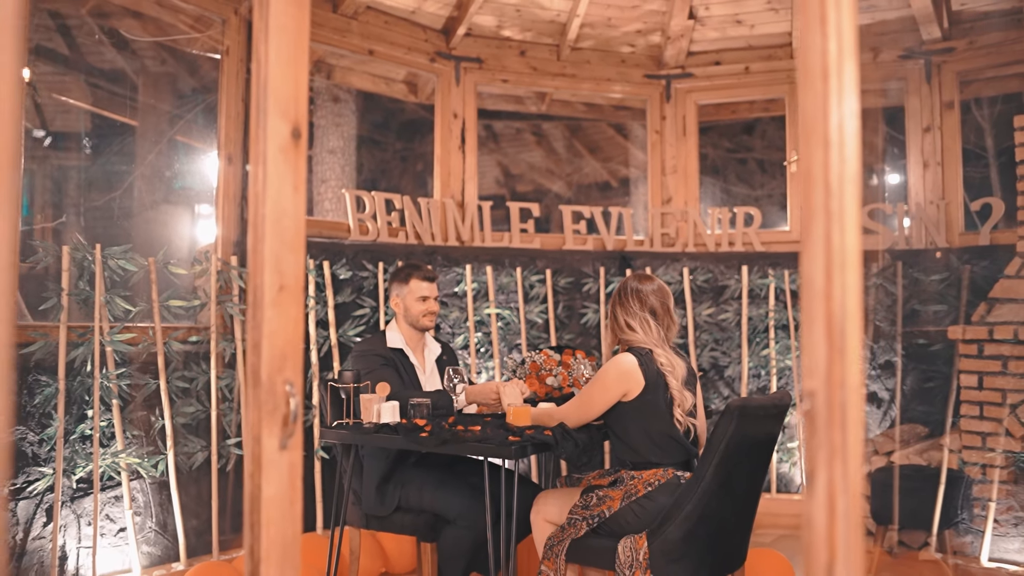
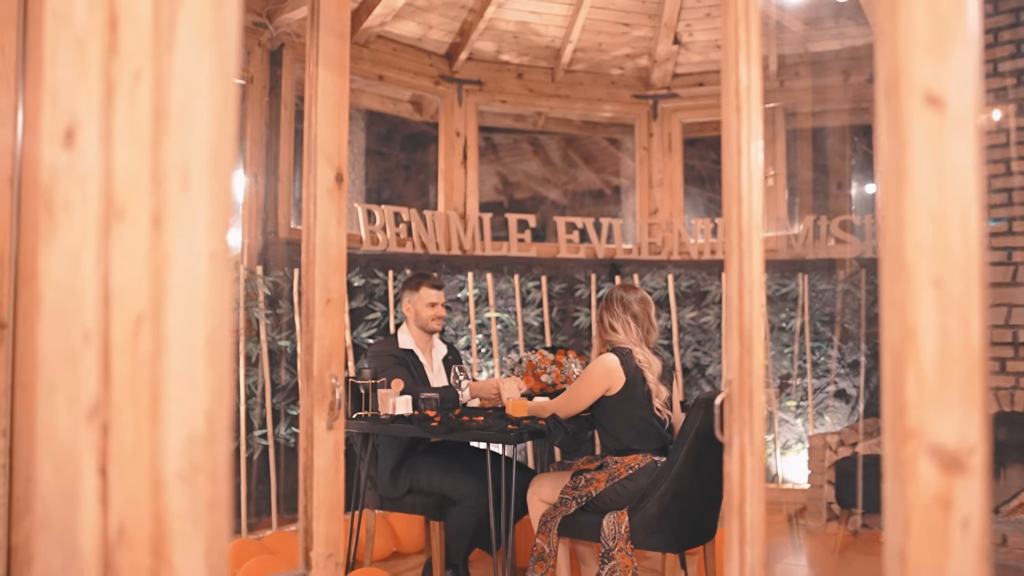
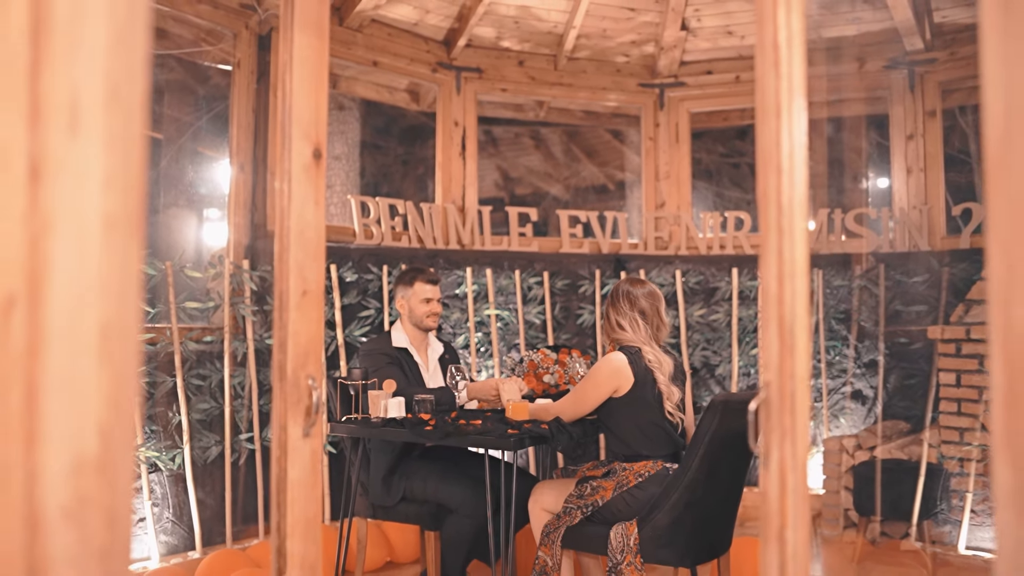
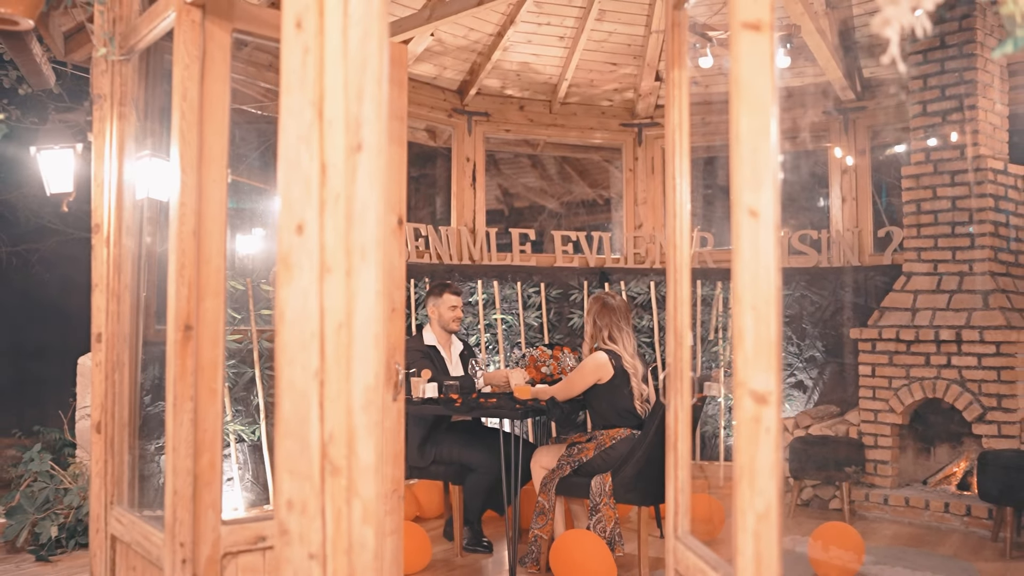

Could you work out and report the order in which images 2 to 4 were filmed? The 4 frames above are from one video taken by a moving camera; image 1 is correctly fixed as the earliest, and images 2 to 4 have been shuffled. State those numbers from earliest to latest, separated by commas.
3, 2, 4
